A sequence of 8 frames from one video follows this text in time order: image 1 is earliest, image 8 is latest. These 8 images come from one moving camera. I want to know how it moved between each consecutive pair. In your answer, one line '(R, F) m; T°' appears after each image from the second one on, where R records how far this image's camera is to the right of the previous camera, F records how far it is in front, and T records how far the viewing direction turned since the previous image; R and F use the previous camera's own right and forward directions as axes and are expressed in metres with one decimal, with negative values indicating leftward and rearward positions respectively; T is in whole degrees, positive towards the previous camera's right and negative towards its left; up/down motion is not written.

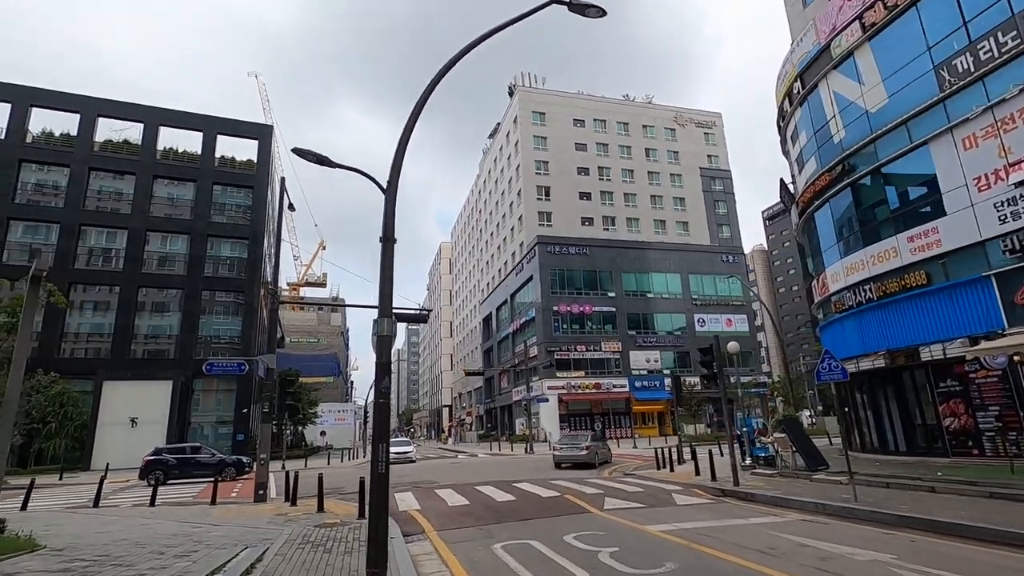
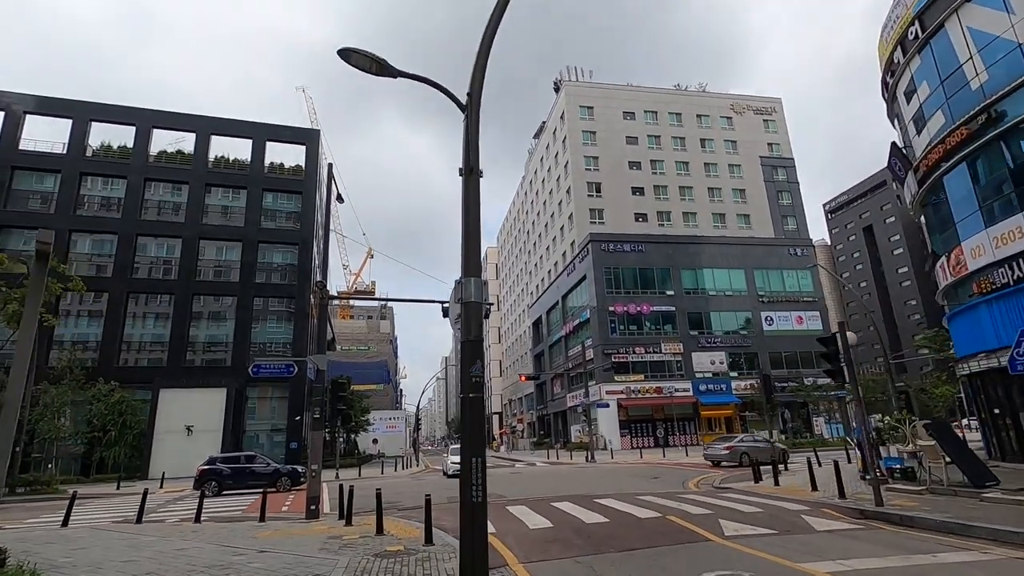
(-0.8, +1.9) m; -5°
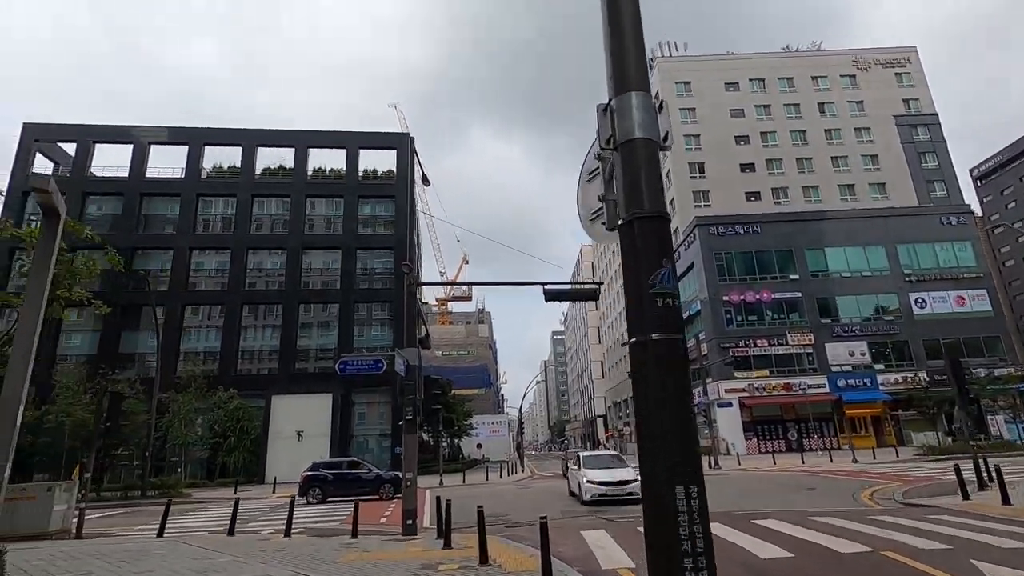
(-0.5, +2.3) m; -10°
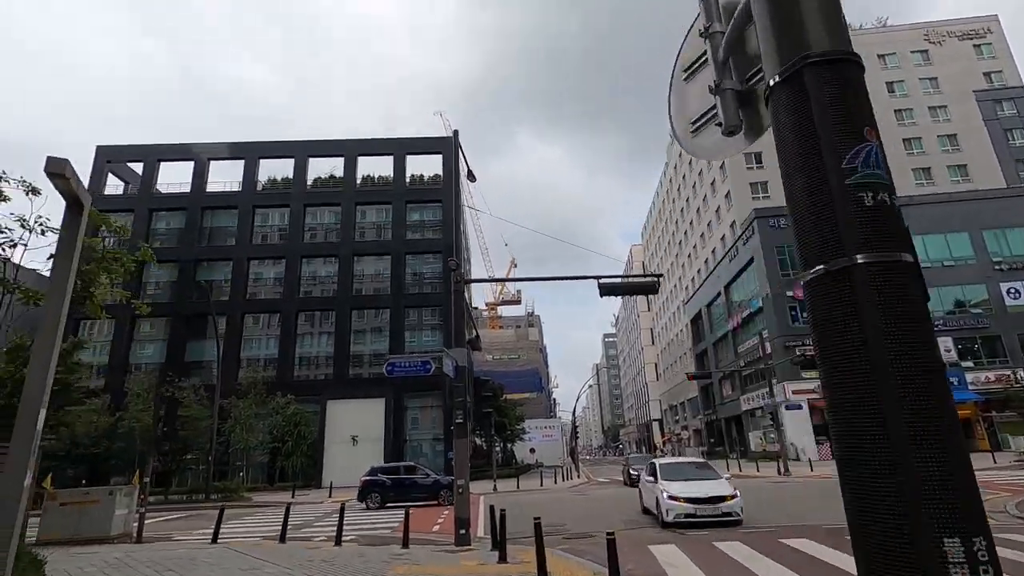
(-0.1, +0.7) m; -5°
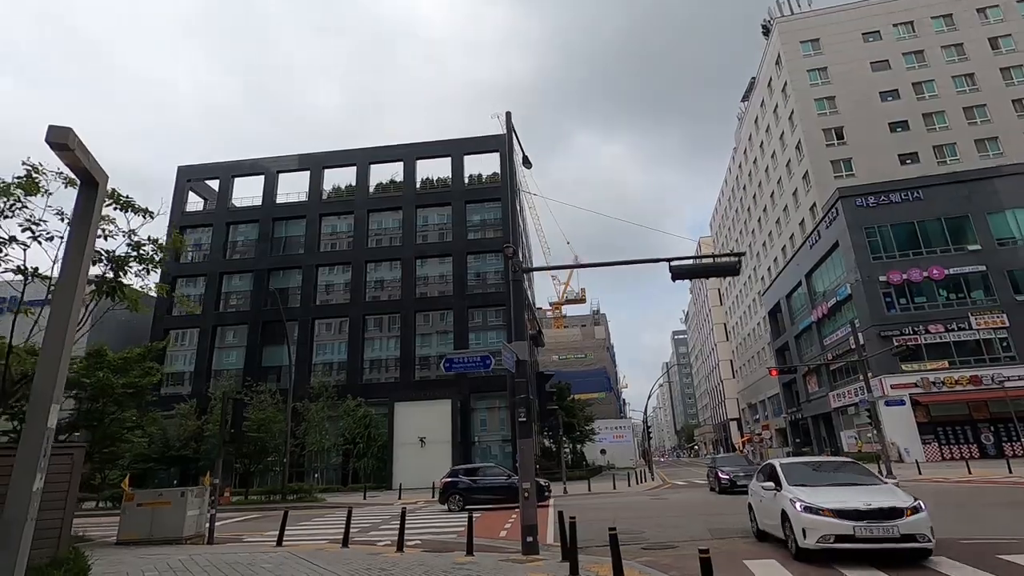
(0.0, +0.9) m; -7°
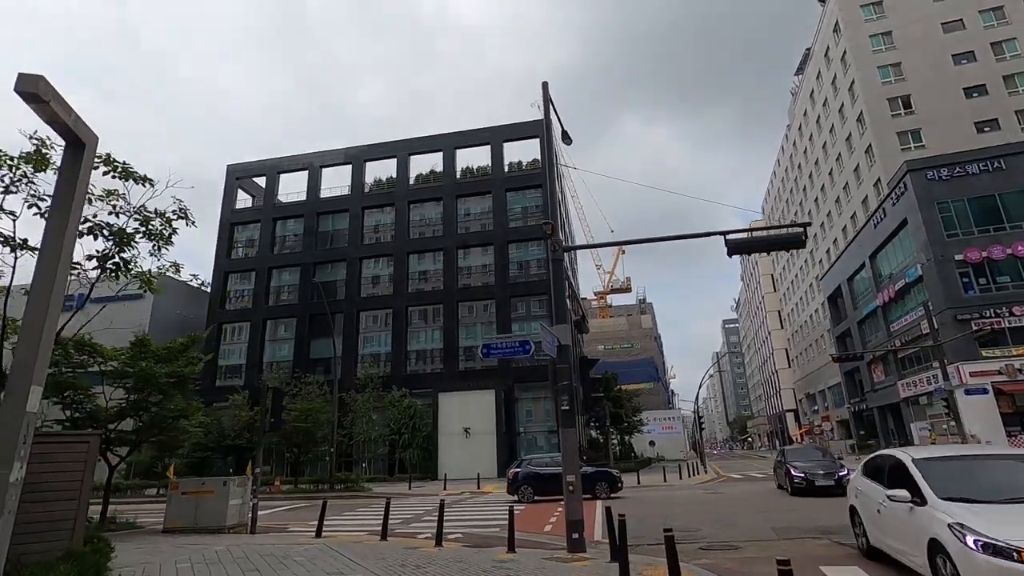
(+0.1, +0.7) m; -5°
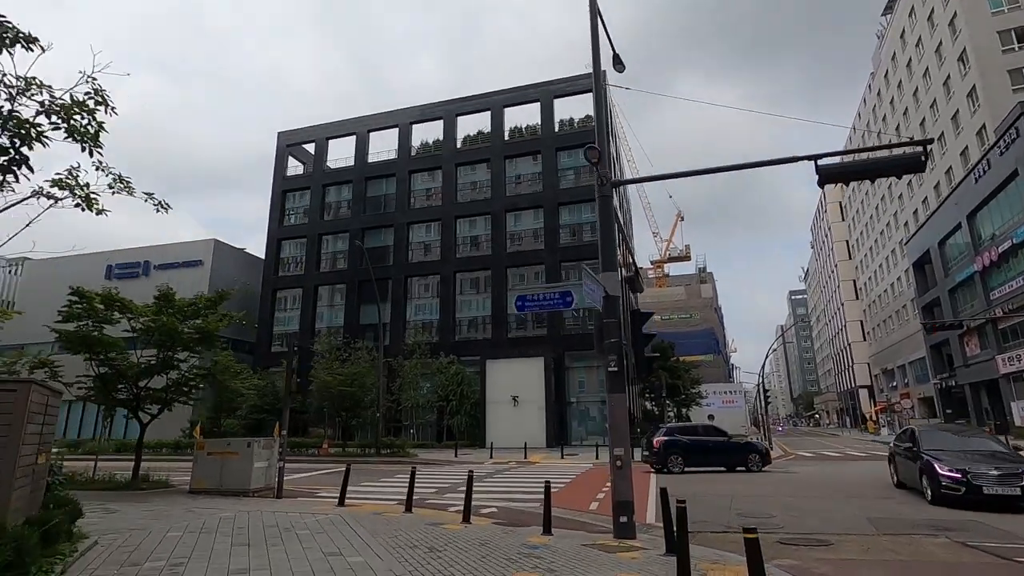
(+0.3, +1.6) m; -6°
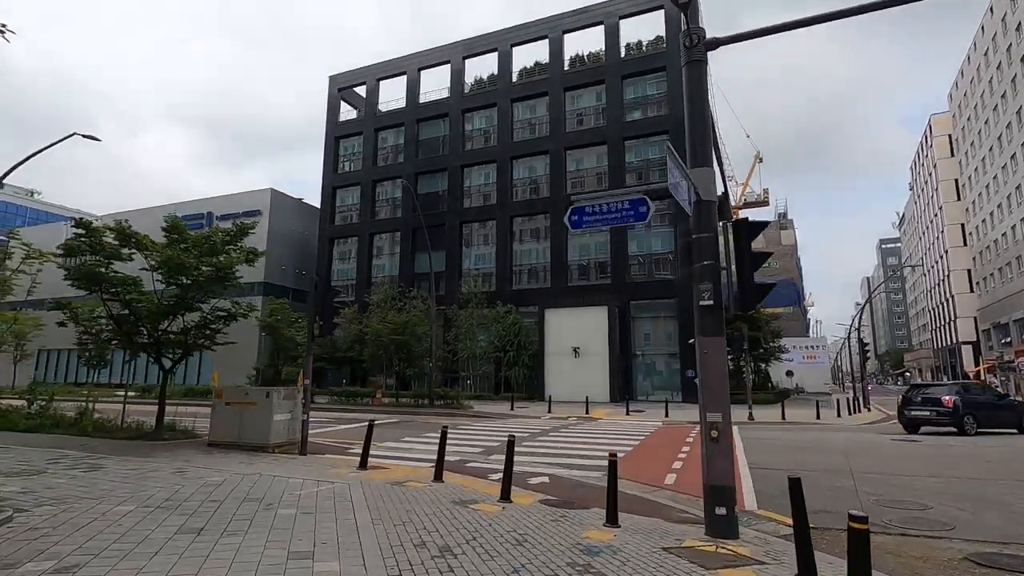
(+0.1, +2.3) m; -7°
